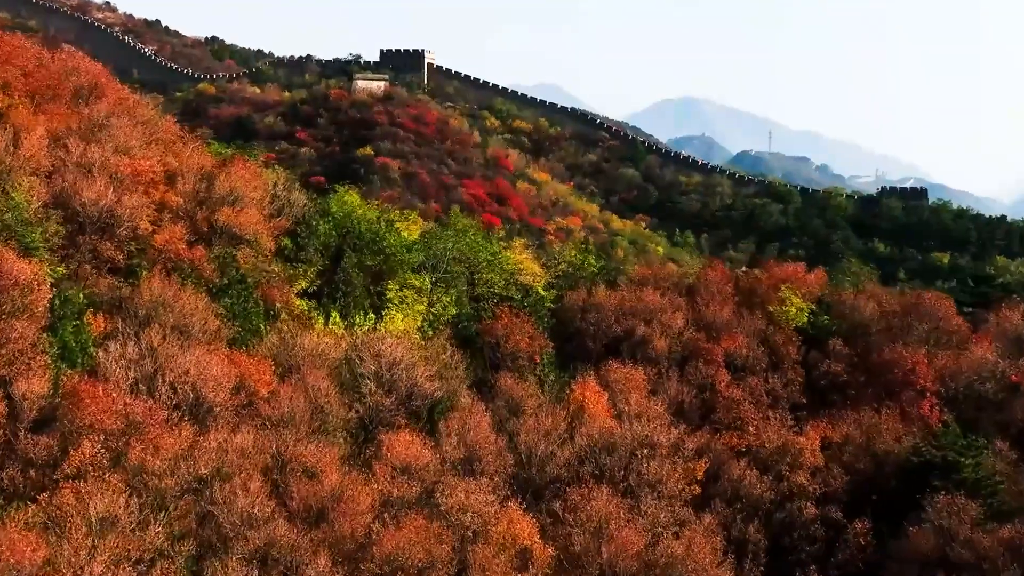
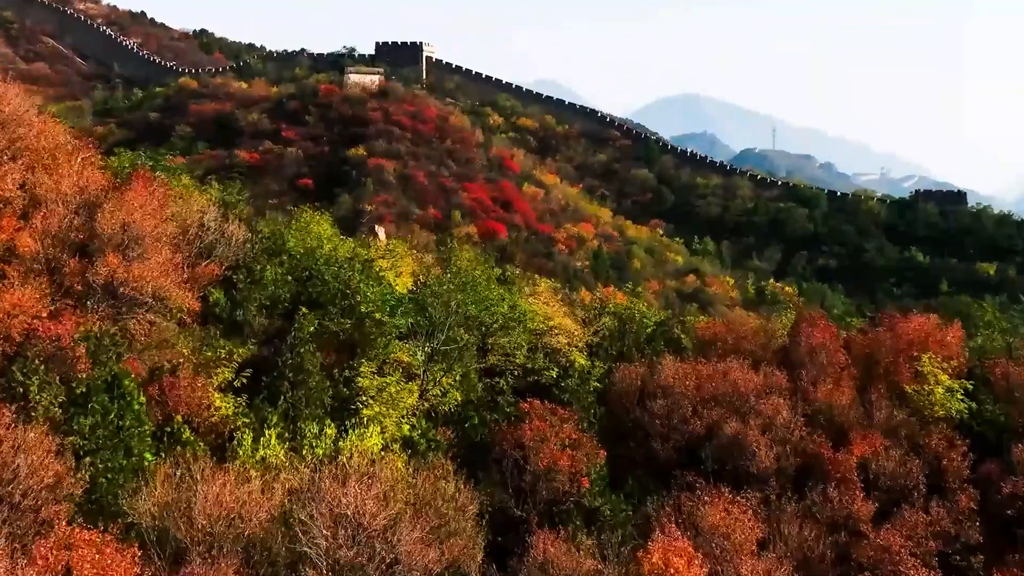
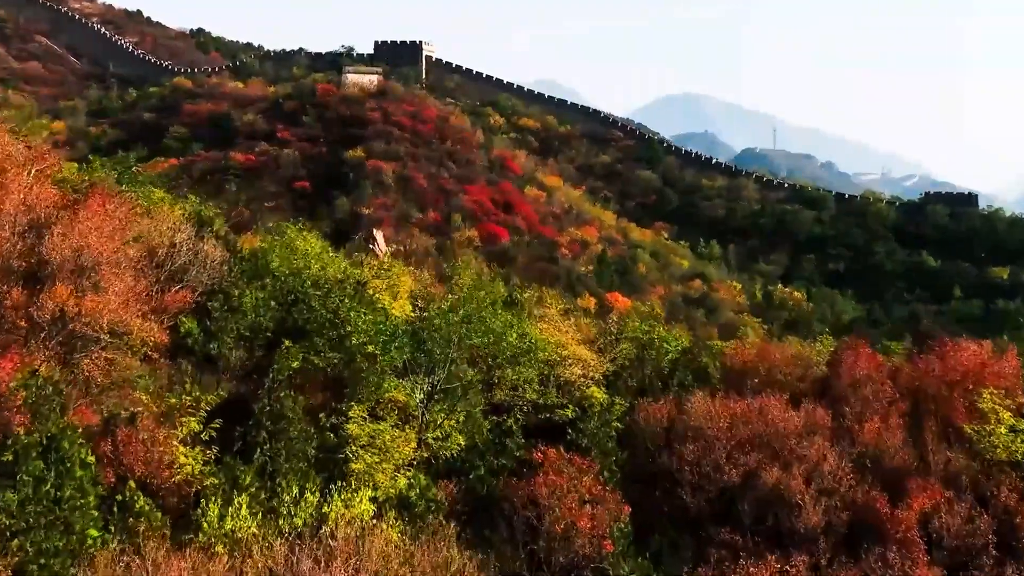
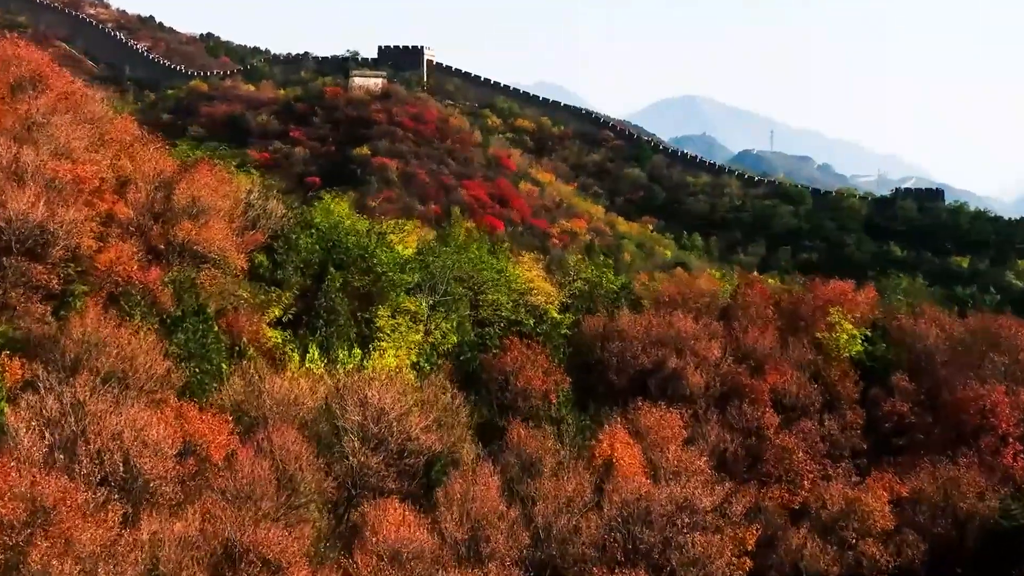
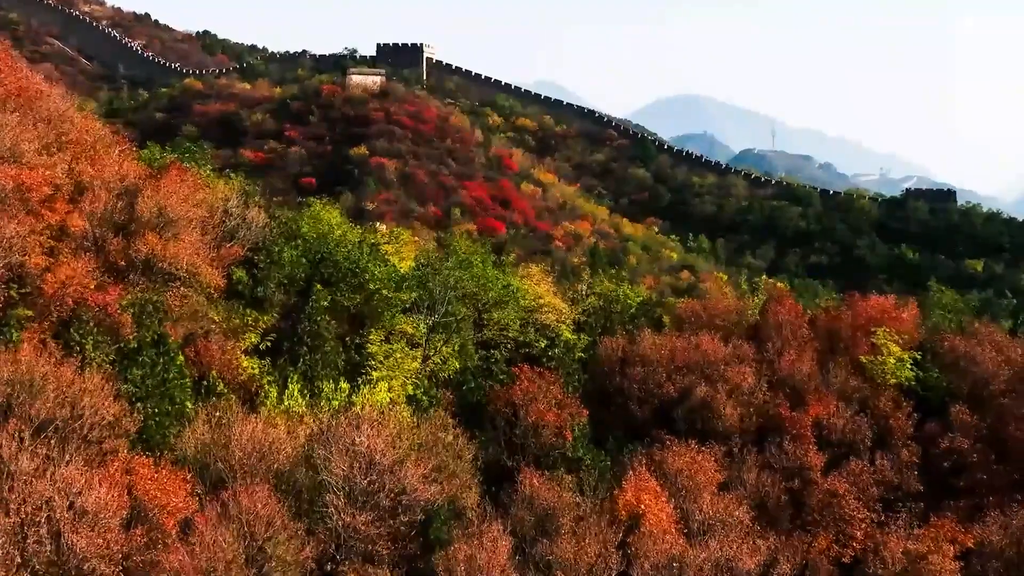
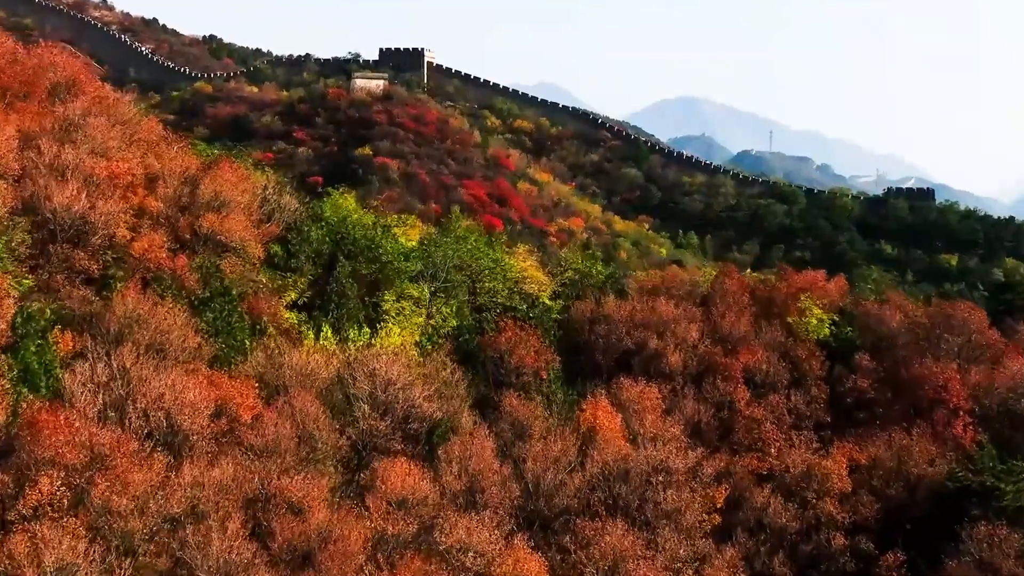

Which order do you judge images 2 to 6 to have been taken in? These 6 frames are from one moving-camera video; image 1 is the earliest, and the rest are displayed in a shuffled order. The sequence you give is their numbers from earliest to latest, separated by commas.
6, 4, 5, 2, 3
